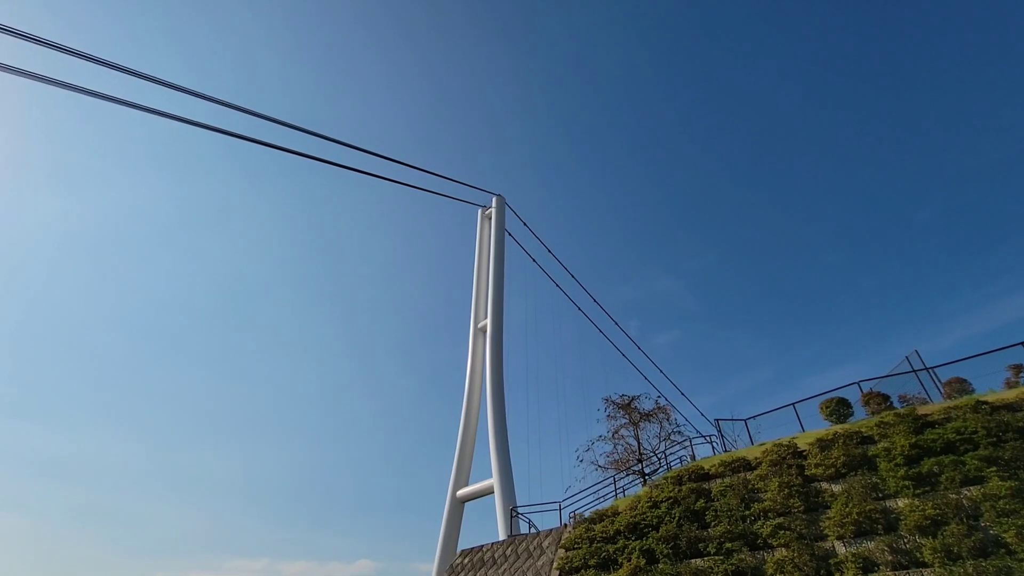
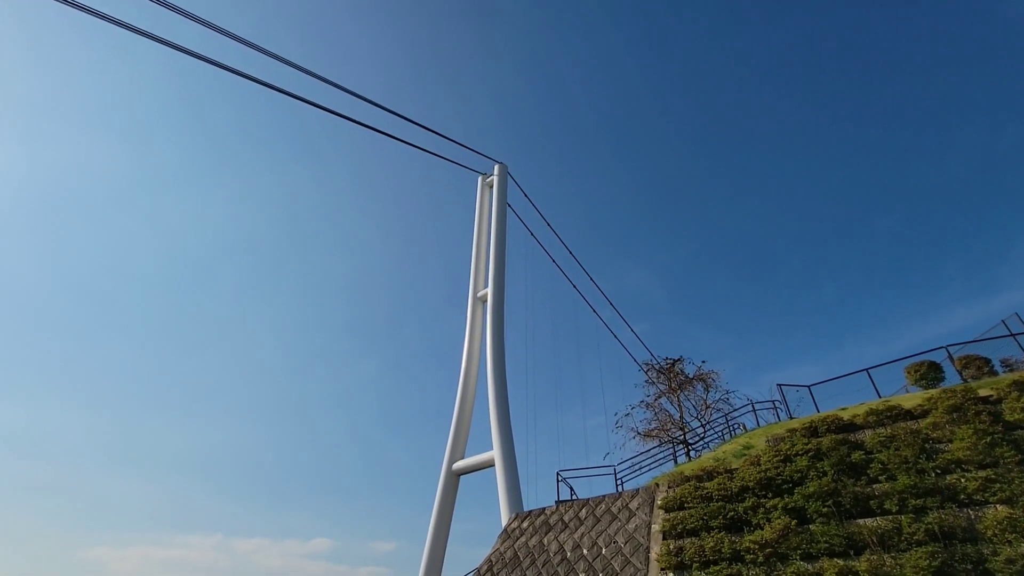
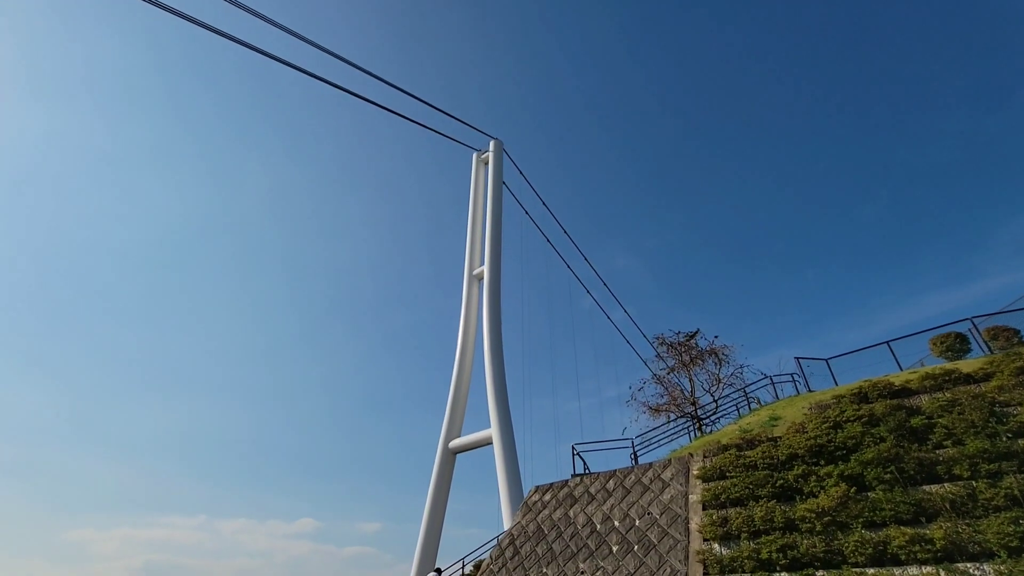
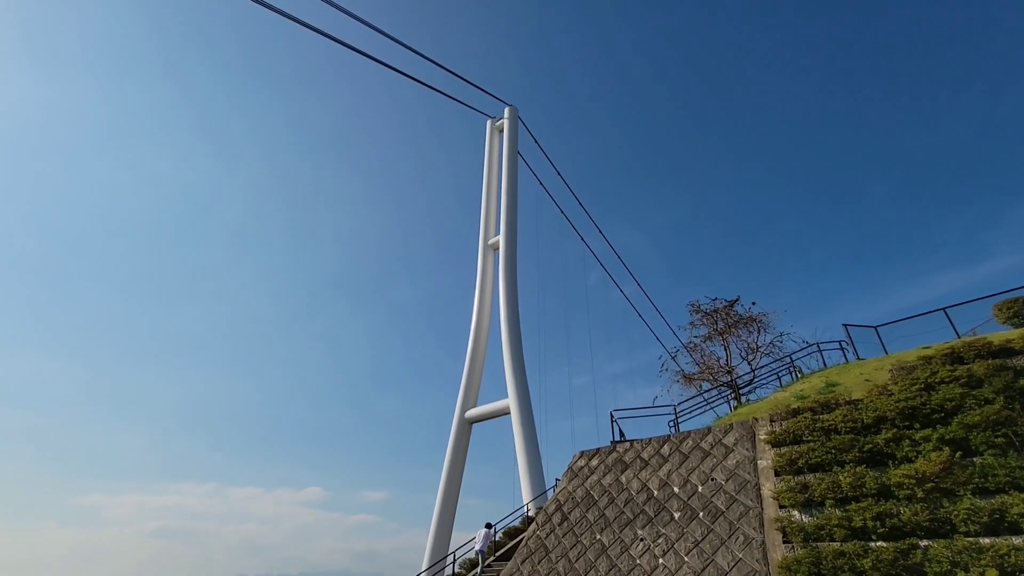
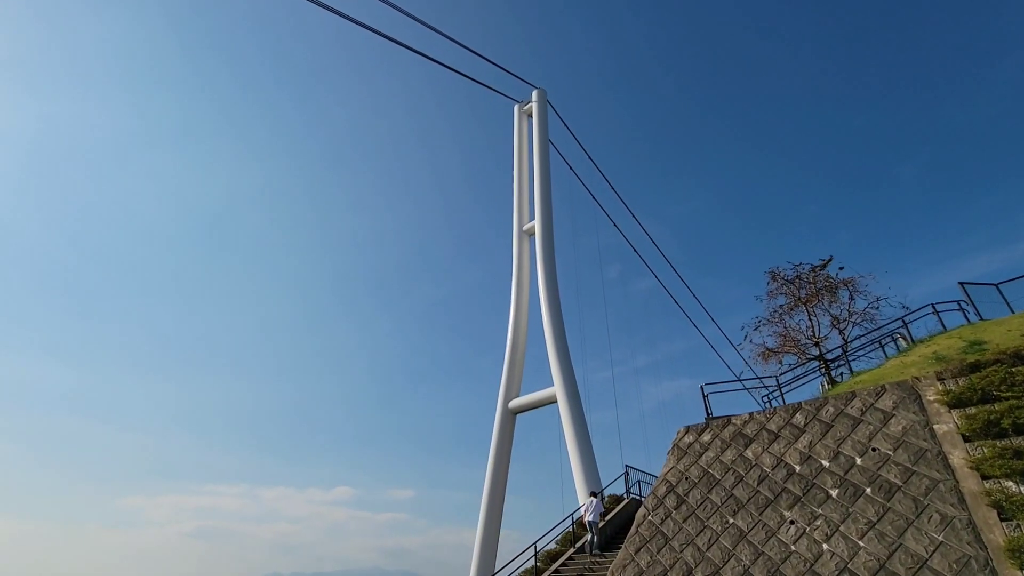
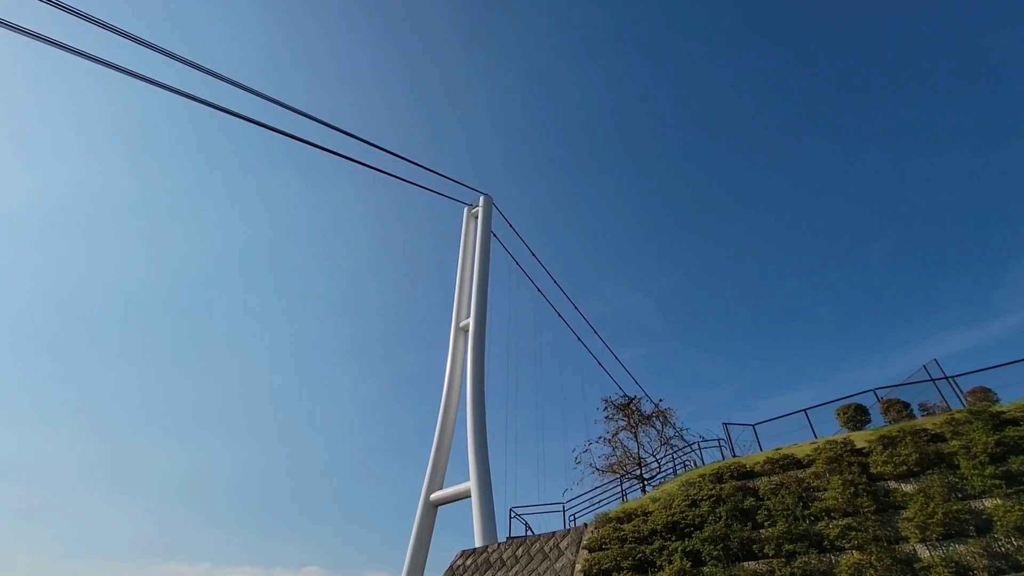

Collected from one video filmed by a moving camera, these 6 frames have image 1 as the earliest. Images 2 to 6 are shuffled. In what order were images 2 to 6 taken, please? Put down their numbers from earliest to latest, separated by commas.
6, 2, 3, 4, 5
